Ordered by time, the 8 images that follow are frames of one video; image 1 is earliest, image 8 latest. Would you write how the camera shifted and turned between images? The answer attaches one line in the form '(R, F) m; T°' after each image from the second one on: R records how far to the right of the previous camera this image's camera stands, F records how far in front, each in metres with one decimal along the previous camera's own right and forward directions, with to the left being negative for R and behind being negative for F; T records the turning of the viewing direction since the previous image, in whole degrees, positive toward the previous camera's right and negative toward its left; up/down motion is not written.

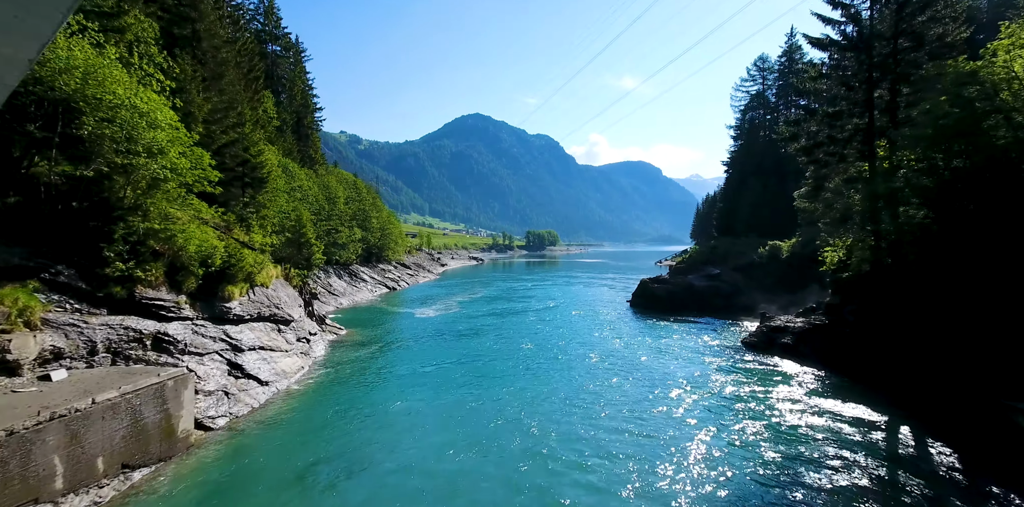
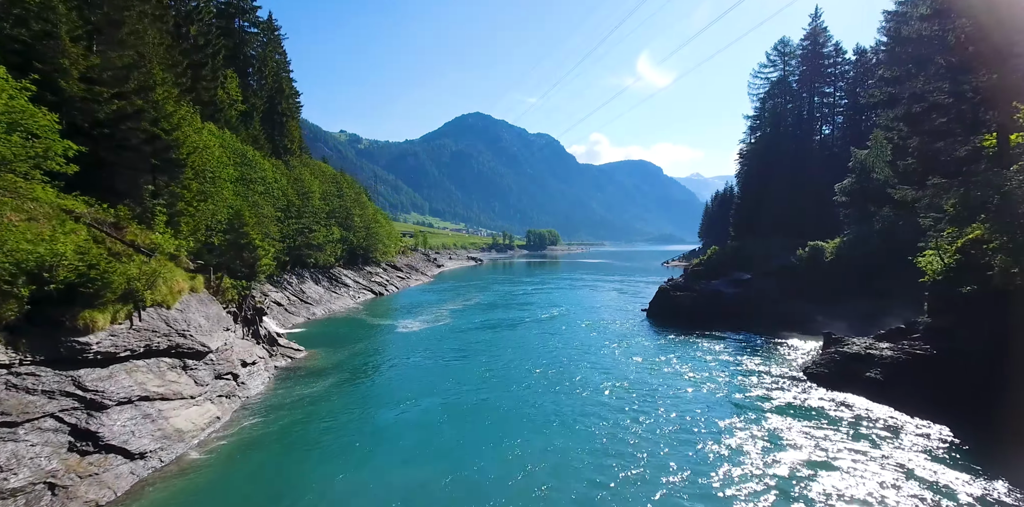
(+0.2, +7.7) m; 0°
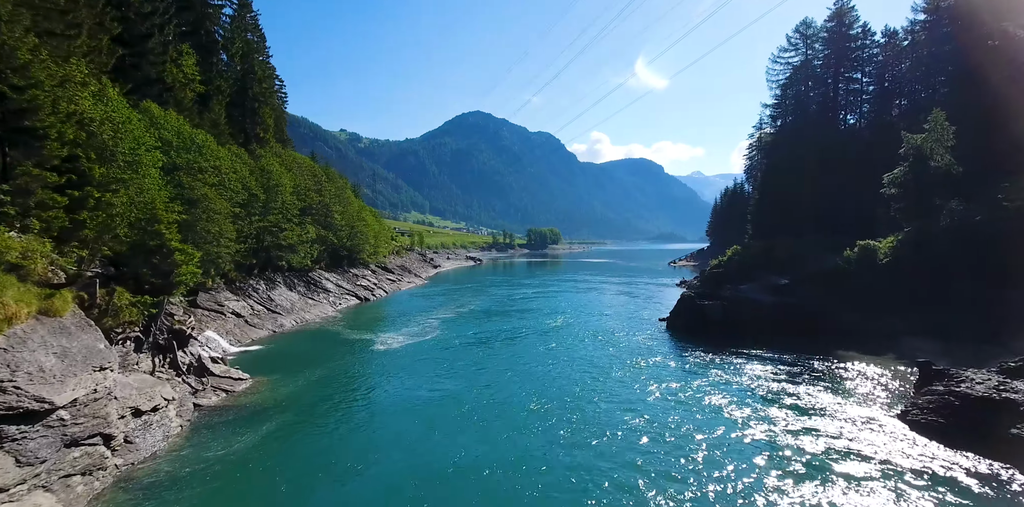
(+0.2, +7.1) m; 0°
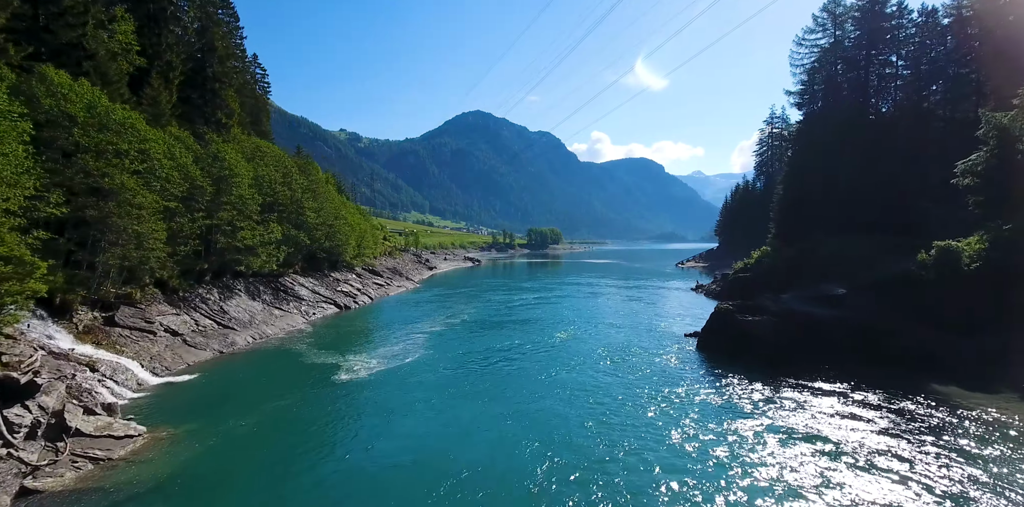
(+0.2, +7.7) m; 0°
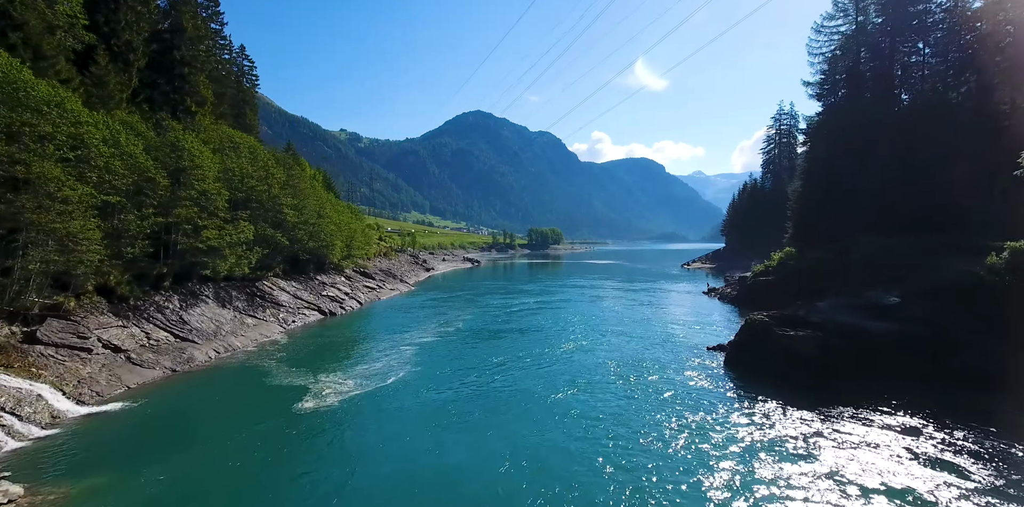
(+0.1, +5.0) m; 0°
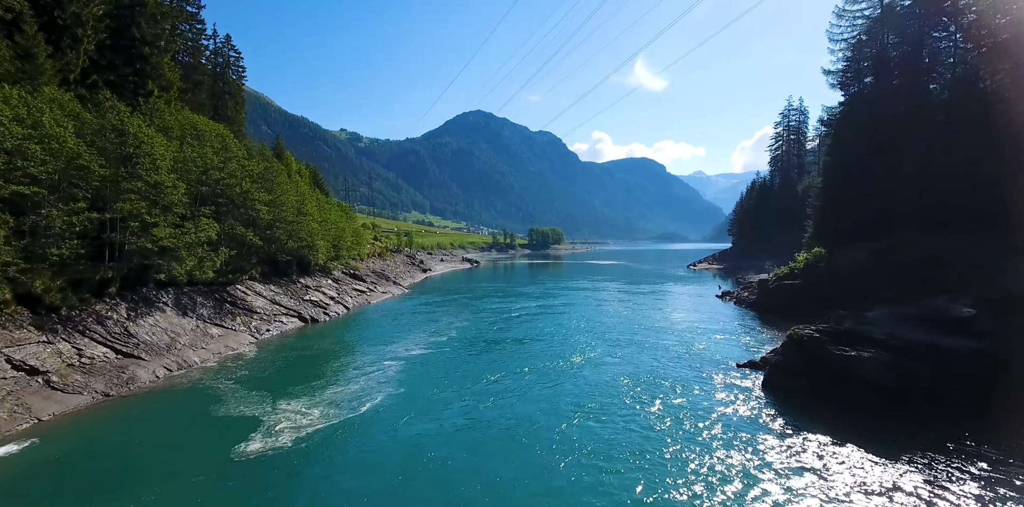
(+0.1, +5.1) m; 0°
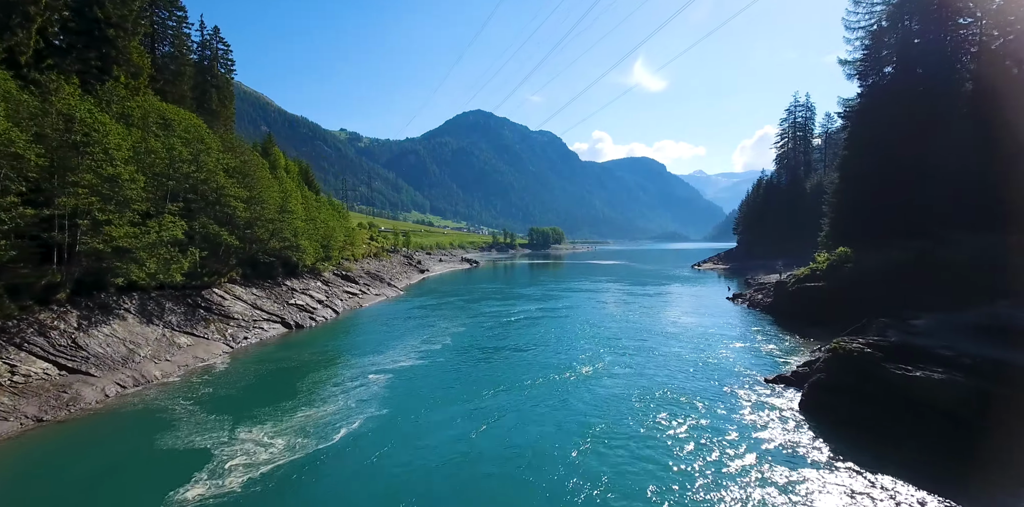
(+0.1, +3.7) m; 0°
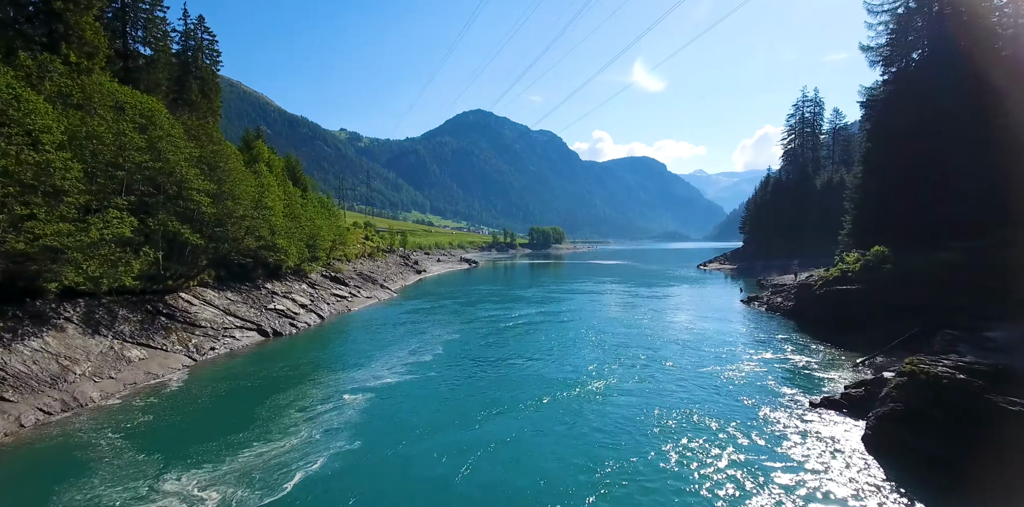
(+0.1, +4.4) m; 0°
